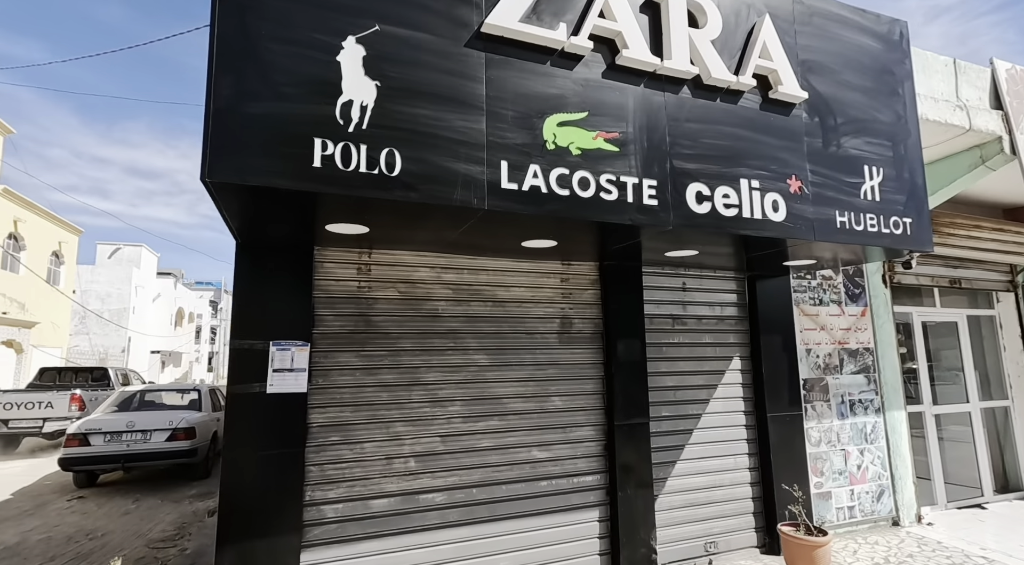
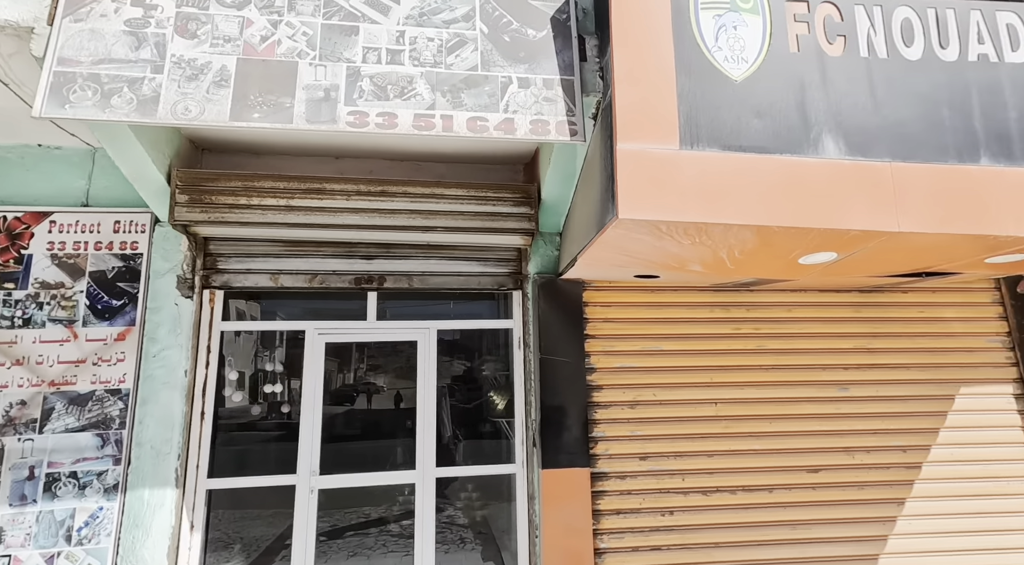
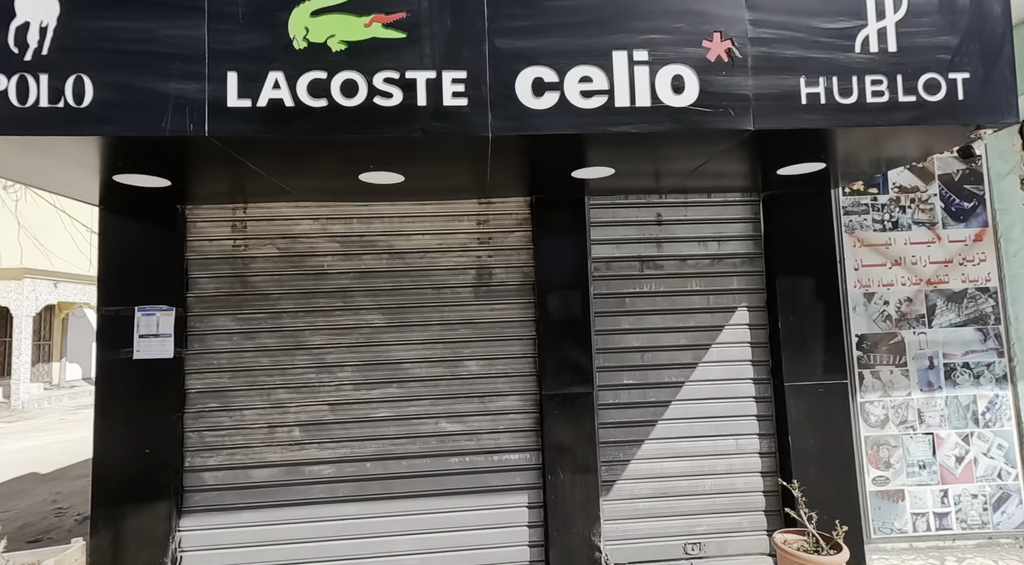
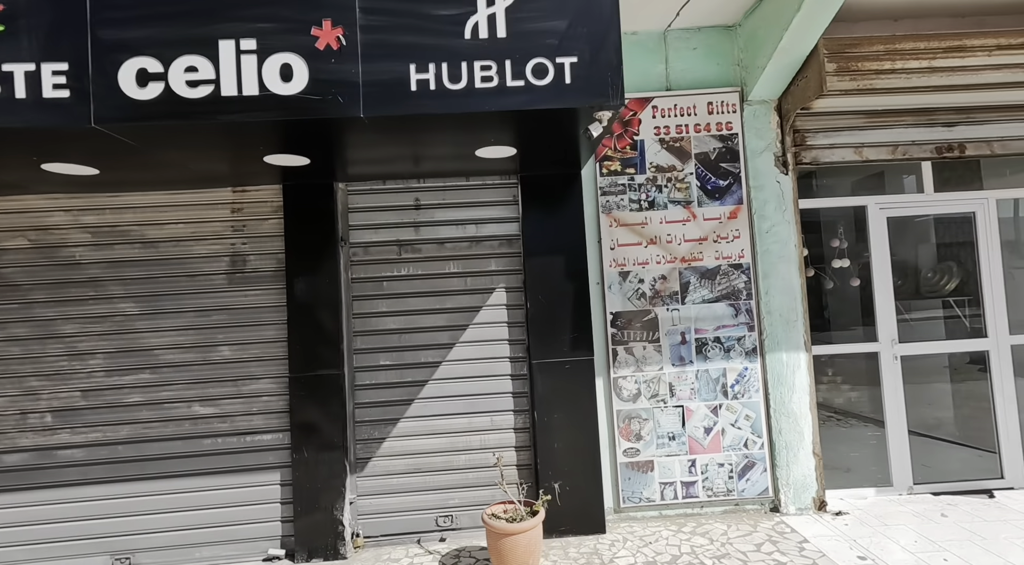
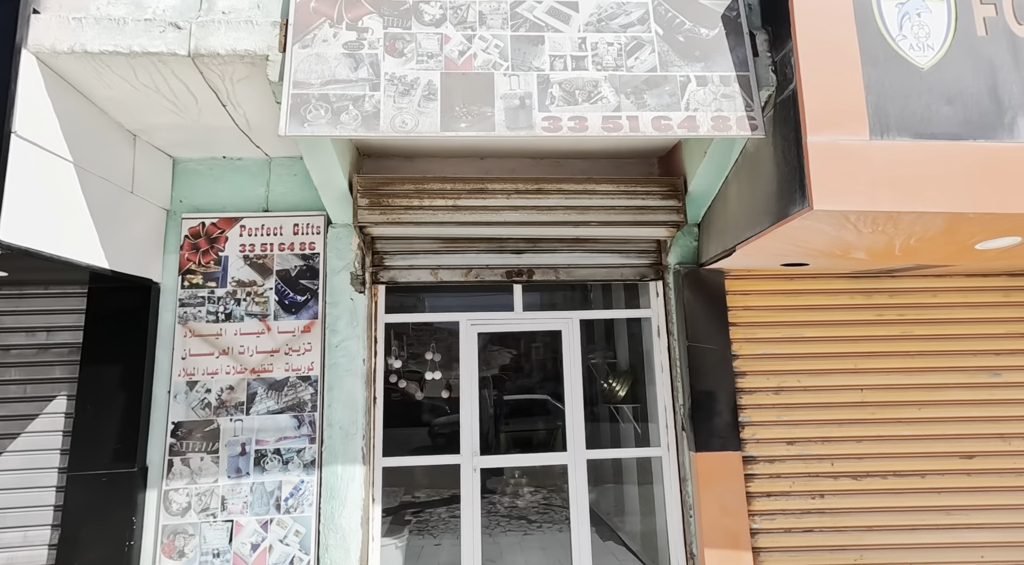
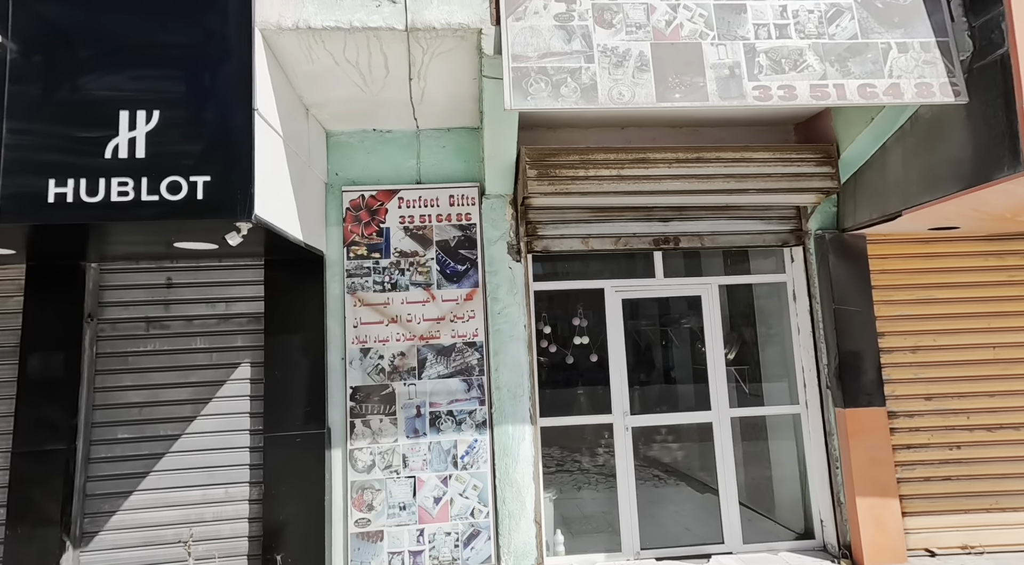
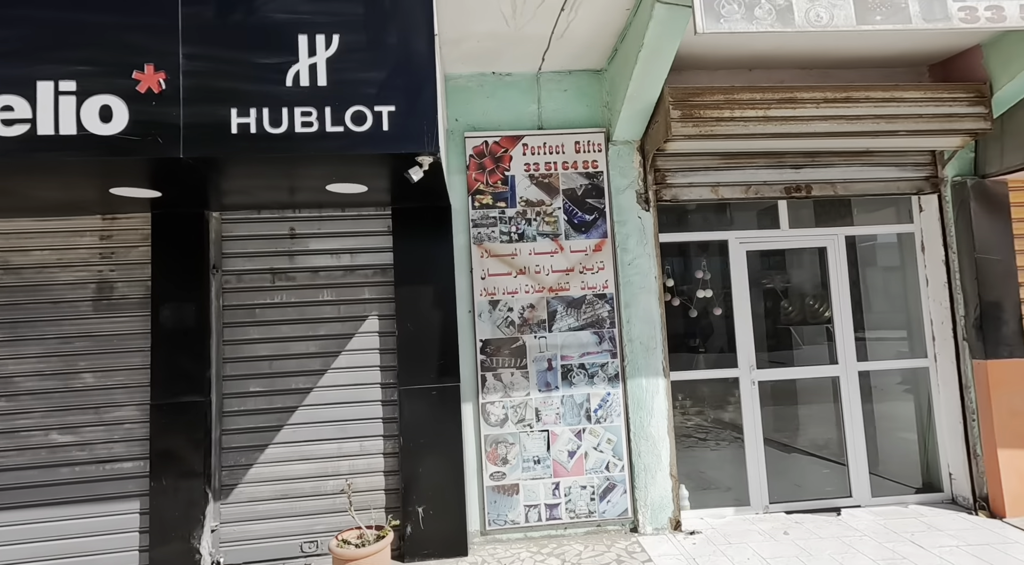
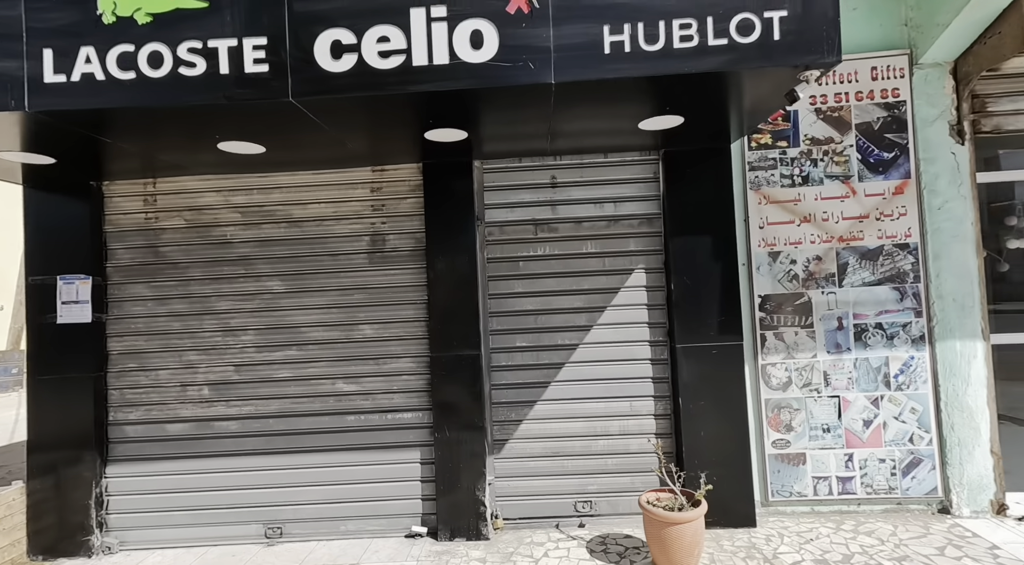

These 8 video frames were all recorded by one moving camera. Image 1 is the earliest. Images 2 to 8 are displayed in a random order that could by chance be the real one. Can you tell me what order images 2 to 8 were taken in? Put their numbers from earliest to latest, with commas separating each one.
3, 8, 4, 7, 6, 5, 2
